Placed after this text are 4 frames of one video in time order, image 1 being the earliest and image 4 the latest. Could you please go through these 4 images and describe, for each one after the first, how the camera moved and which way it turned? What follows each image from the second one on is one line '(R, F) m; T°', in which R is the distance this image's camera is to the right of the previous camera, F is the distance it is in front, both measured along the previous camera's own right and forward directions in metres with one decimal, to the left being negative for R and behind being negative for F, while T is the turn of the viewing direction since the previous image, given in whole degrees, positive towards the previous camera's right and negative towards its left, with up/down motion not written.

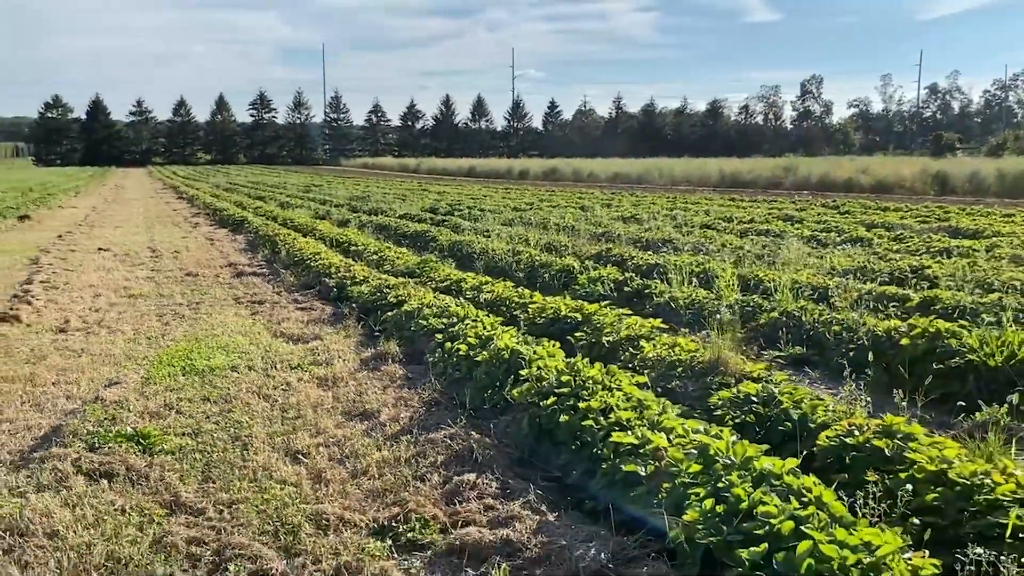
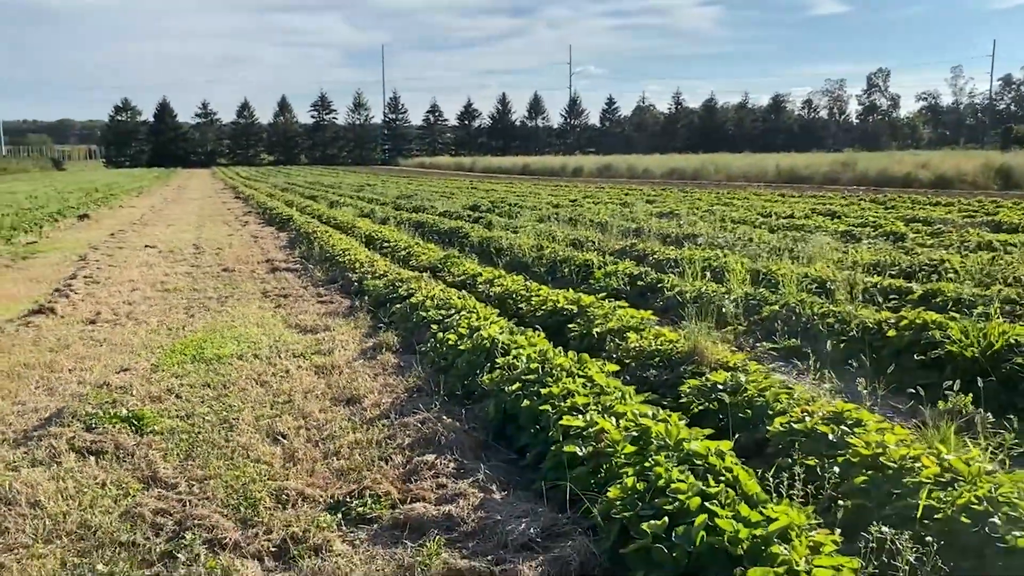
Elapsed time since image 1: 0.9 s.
(+0.5, -0.1) m; -4°
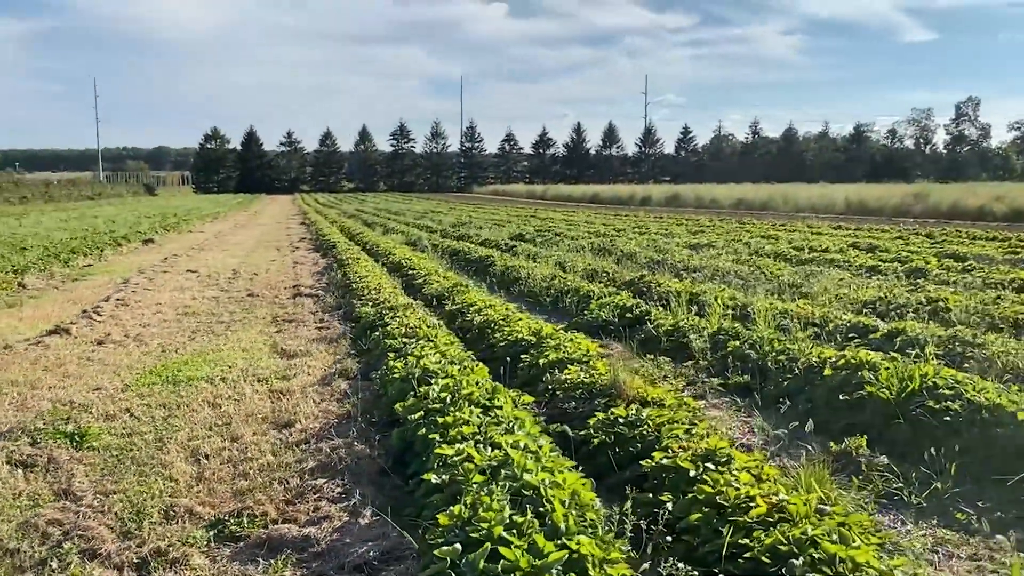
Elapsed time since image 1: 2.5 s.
(+0.9, -0.1) m; -5°
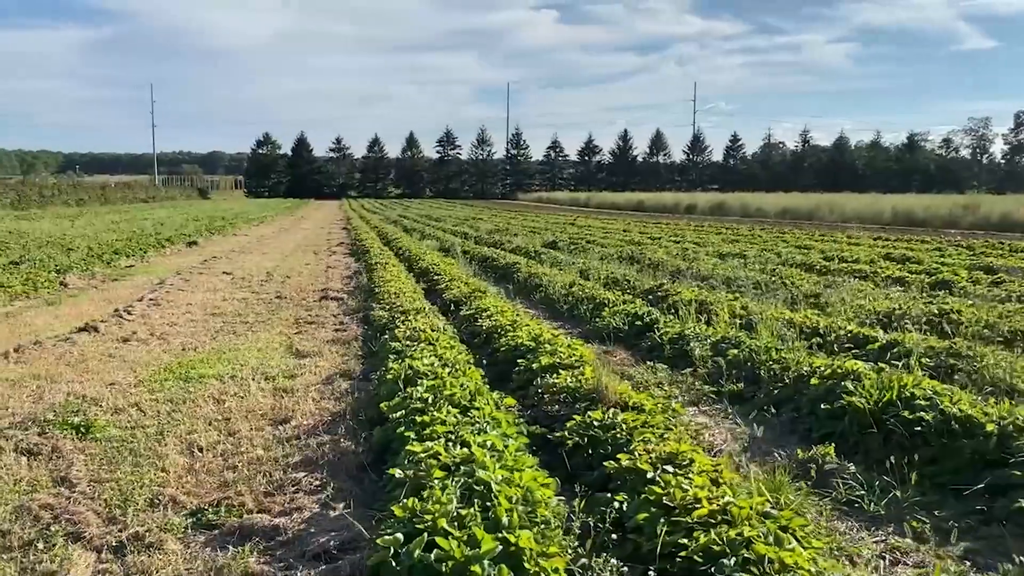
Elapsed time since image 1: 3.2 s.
(+0.4, -0.1) m; -3°
